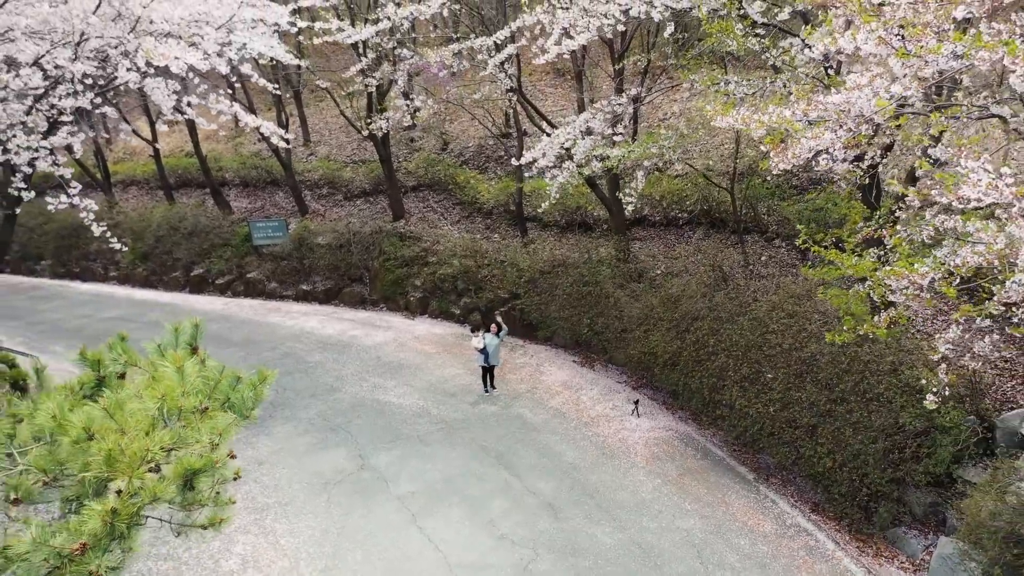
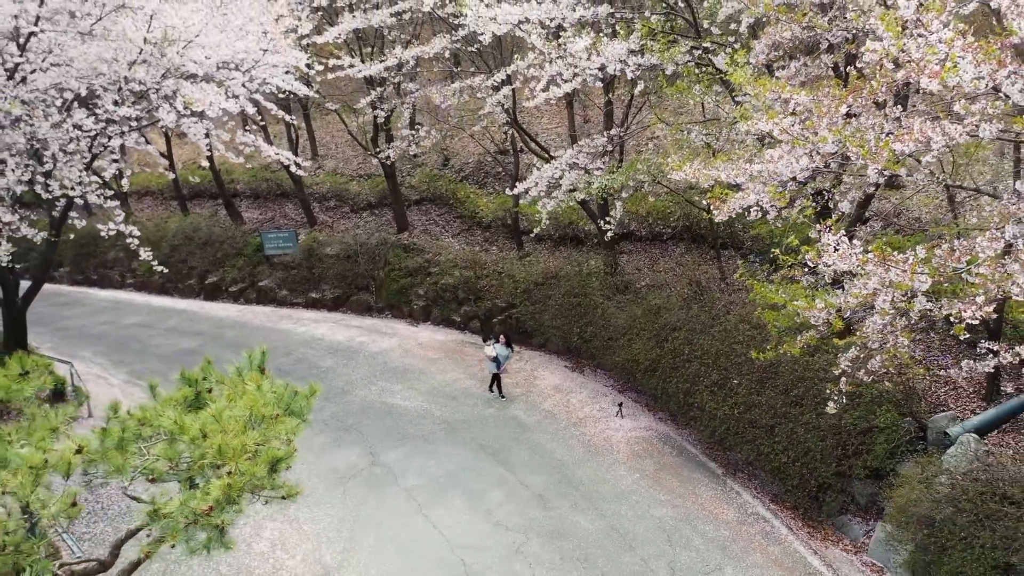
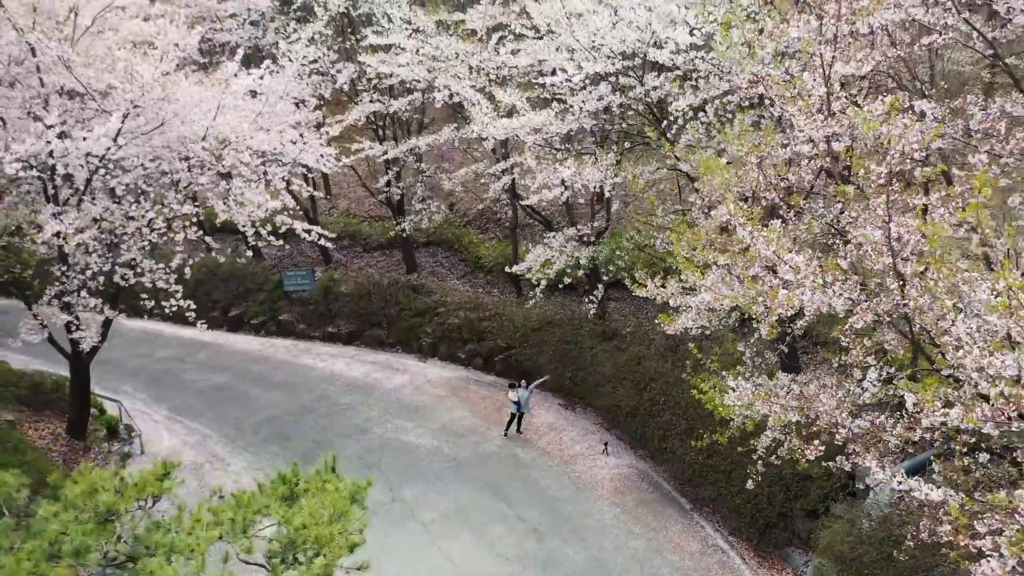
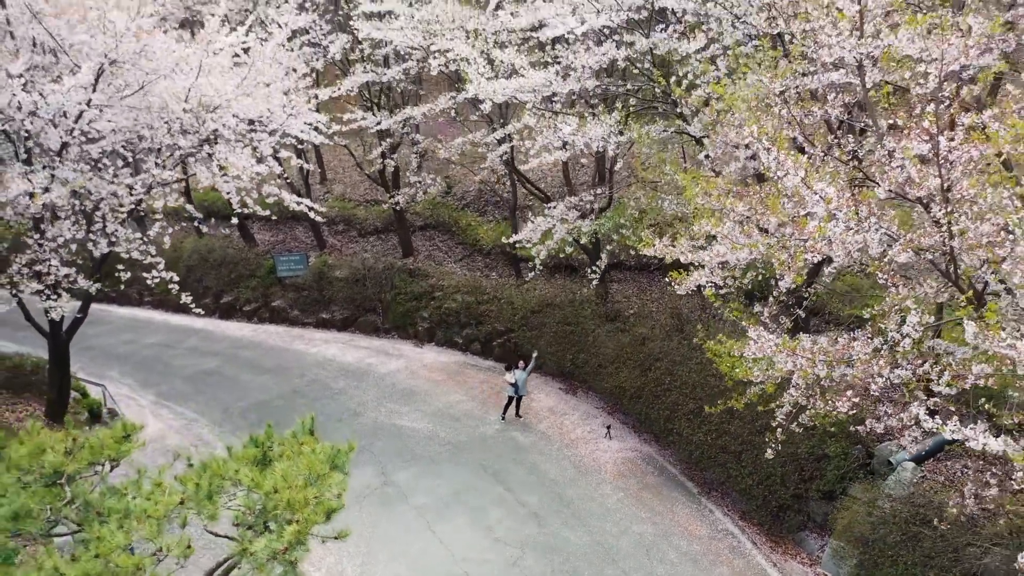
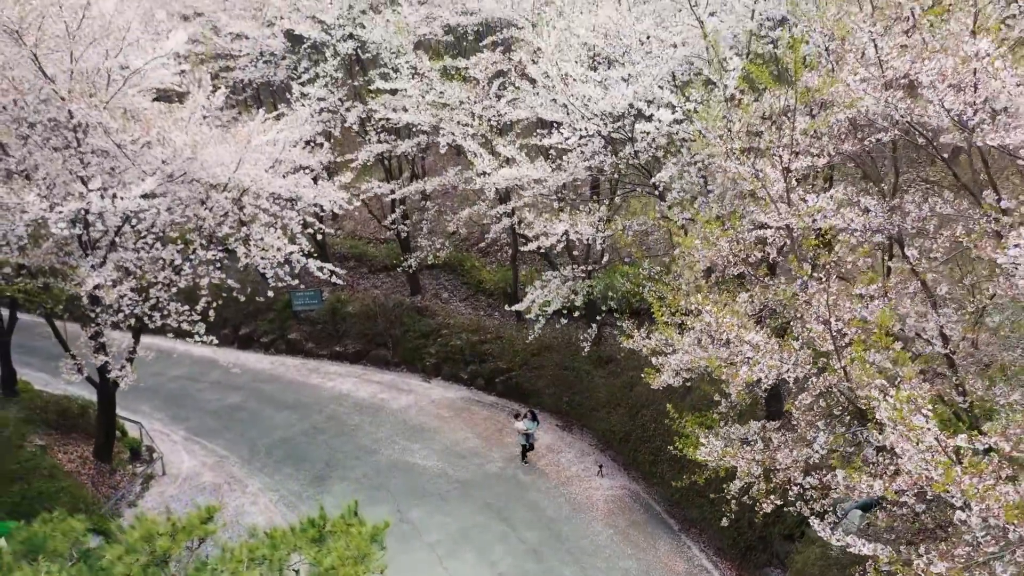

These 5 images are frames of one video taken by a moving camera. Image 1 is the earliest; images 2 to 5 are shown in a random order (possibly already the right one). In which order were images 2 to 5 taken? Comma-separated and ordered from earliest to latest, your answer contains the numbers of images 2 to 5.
2, 4, 3, 5
